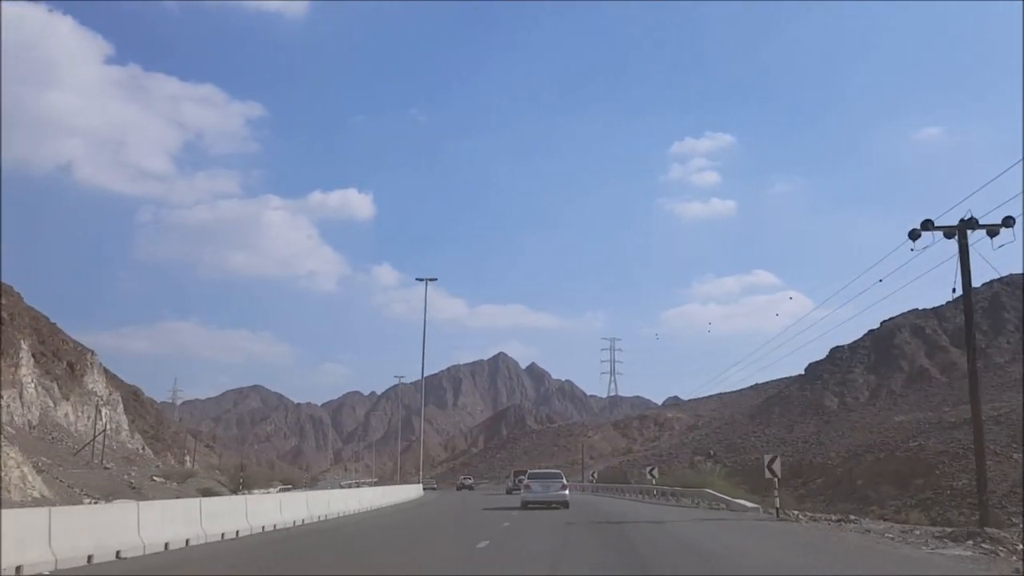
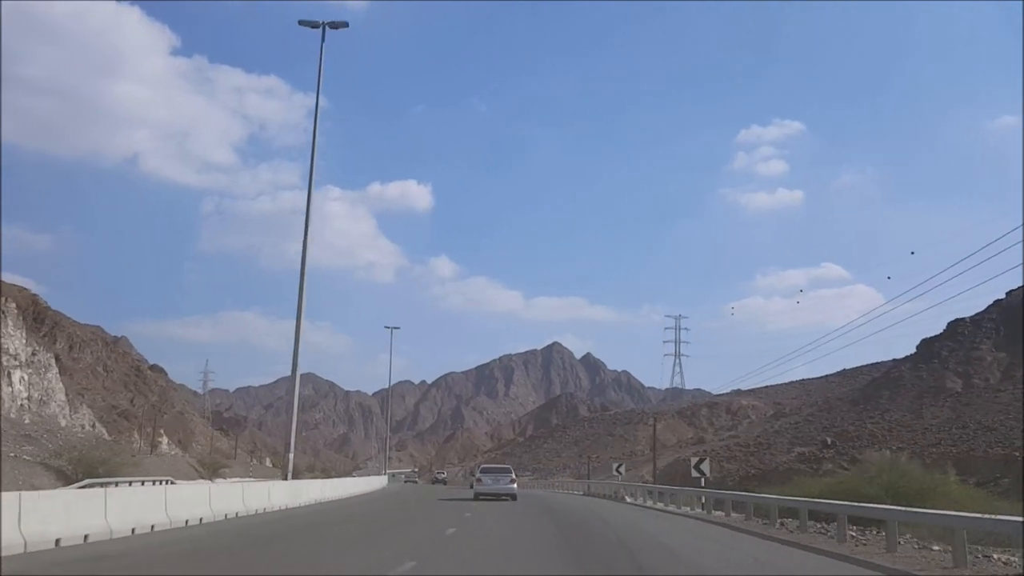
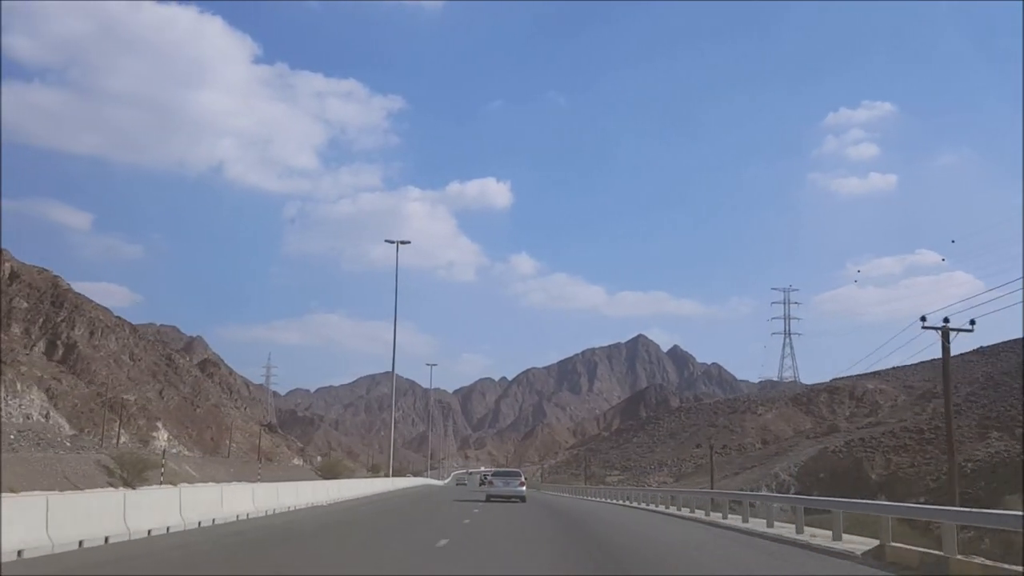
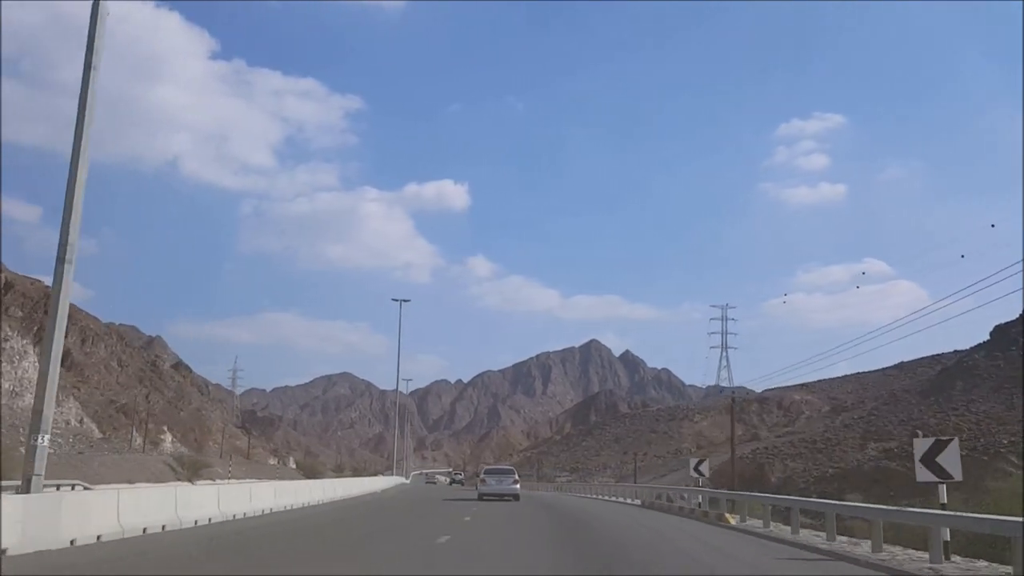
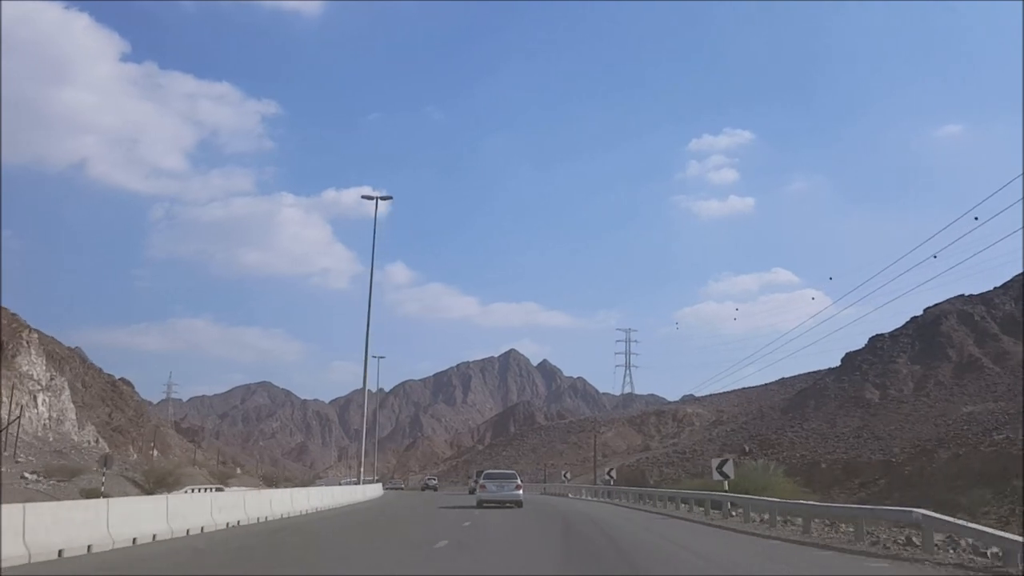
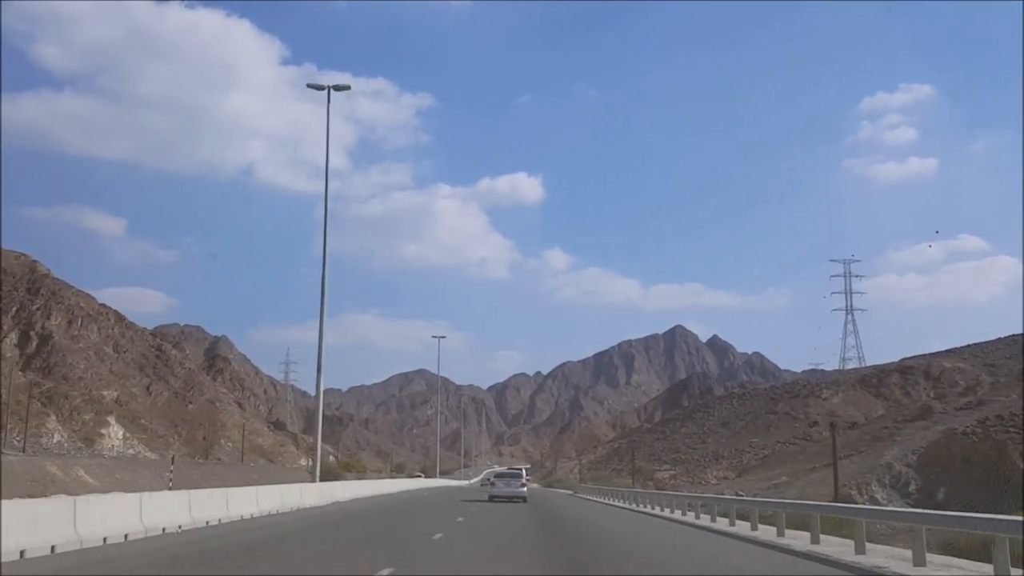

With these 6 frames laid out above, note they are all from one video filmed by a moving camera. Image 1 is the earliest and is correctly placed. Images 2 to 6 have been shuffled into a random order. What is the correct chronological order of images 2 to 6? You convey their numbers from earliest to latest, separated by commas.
5, 2, 4, 3, 6
